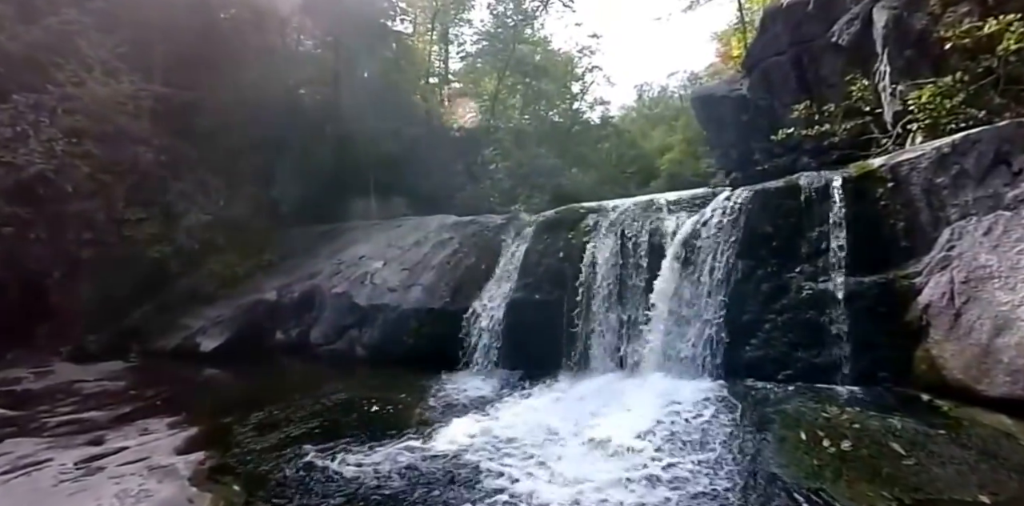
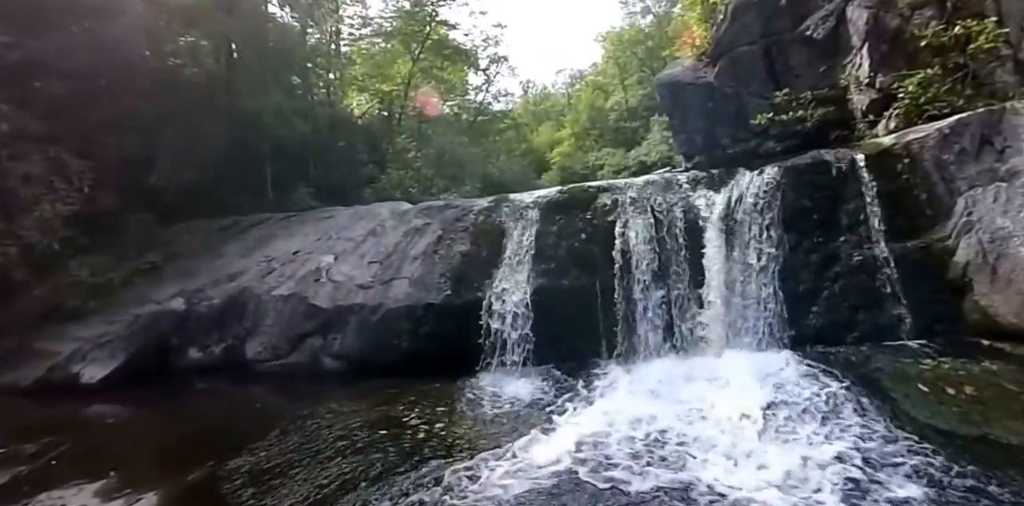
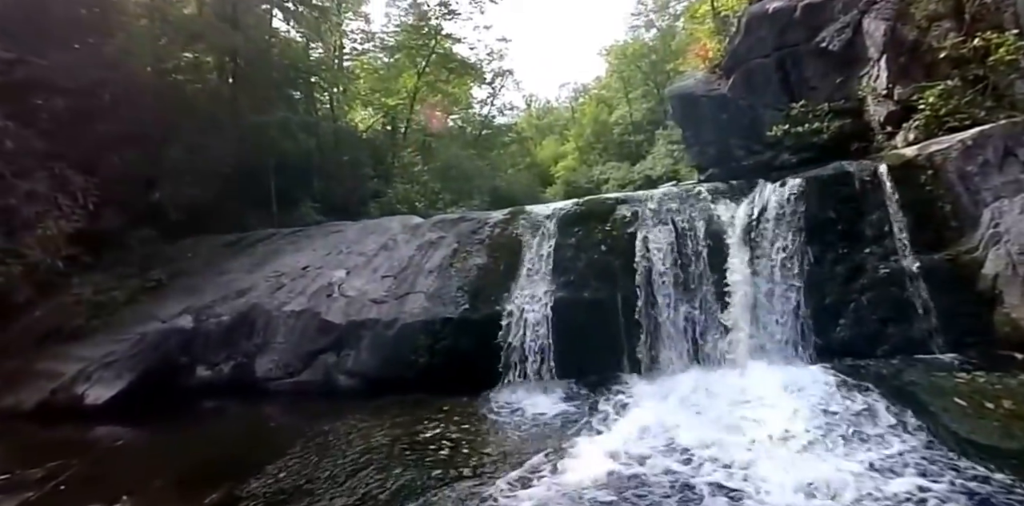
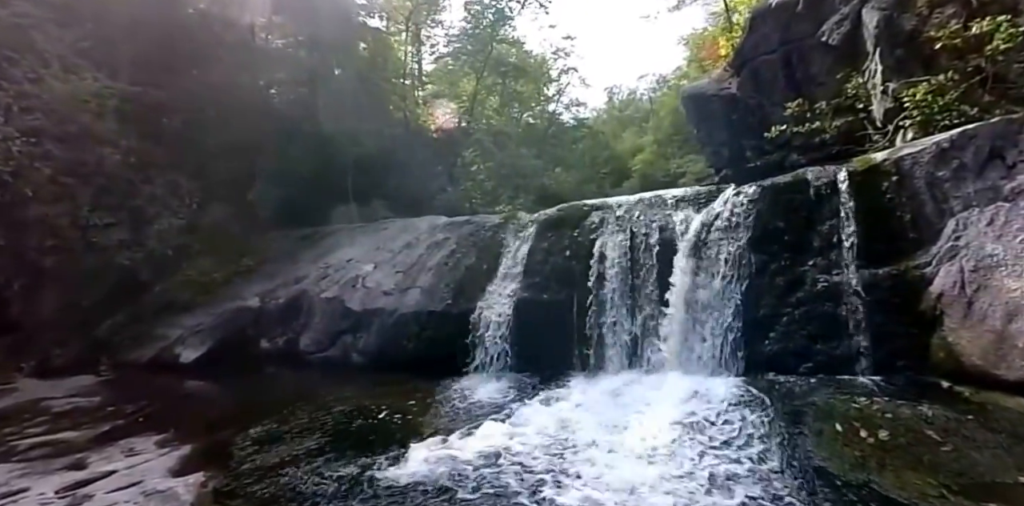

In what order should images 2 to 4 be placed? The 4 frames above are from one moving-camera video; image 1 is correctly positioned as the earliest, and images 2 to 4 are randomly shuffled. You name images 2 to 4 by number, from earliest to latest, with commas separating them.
4, 2, 3
